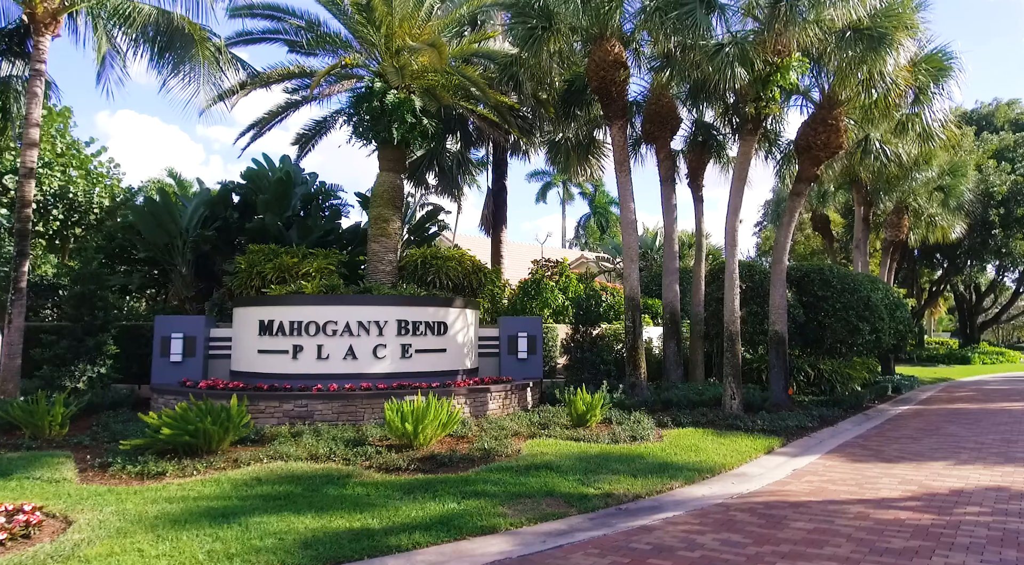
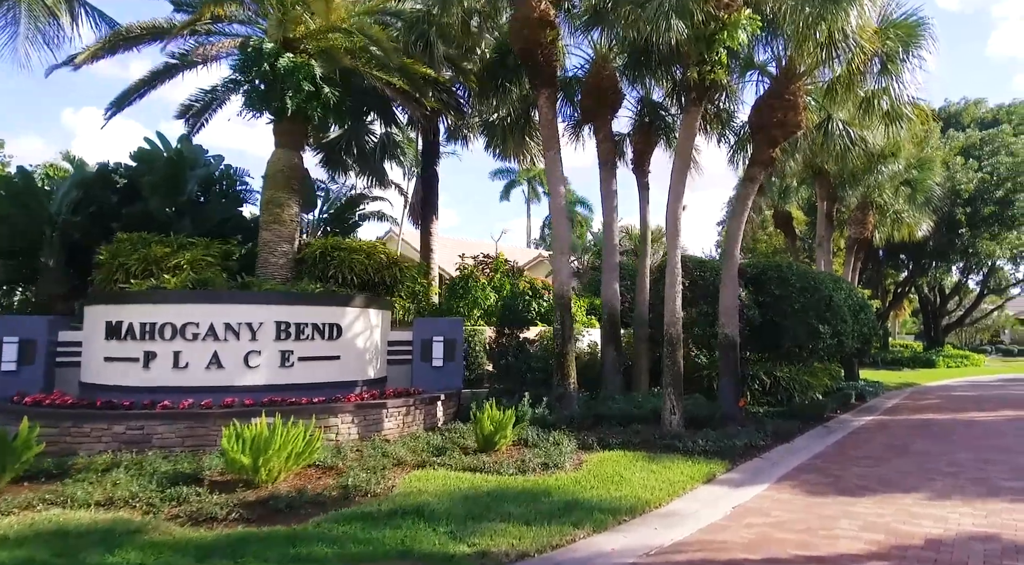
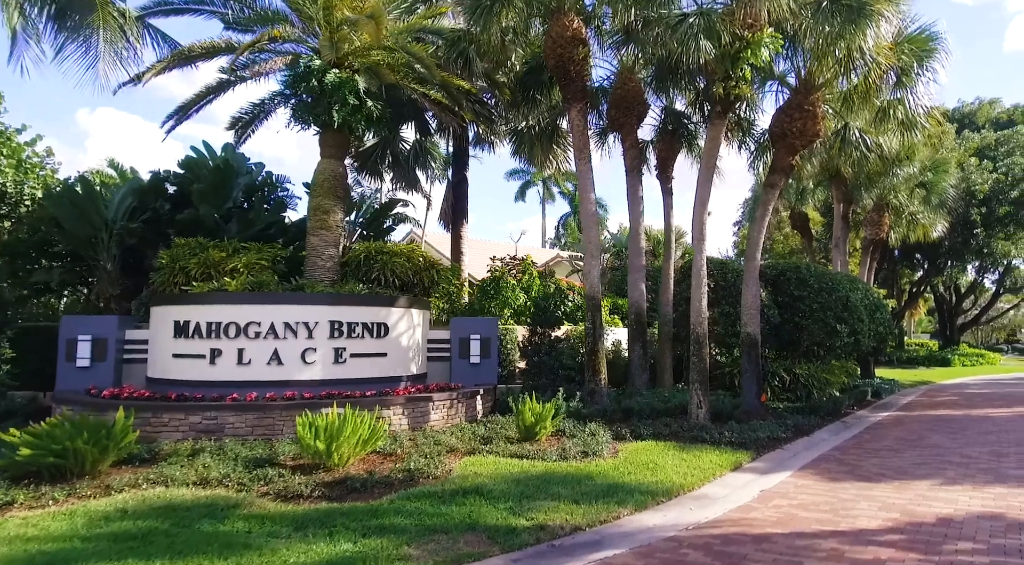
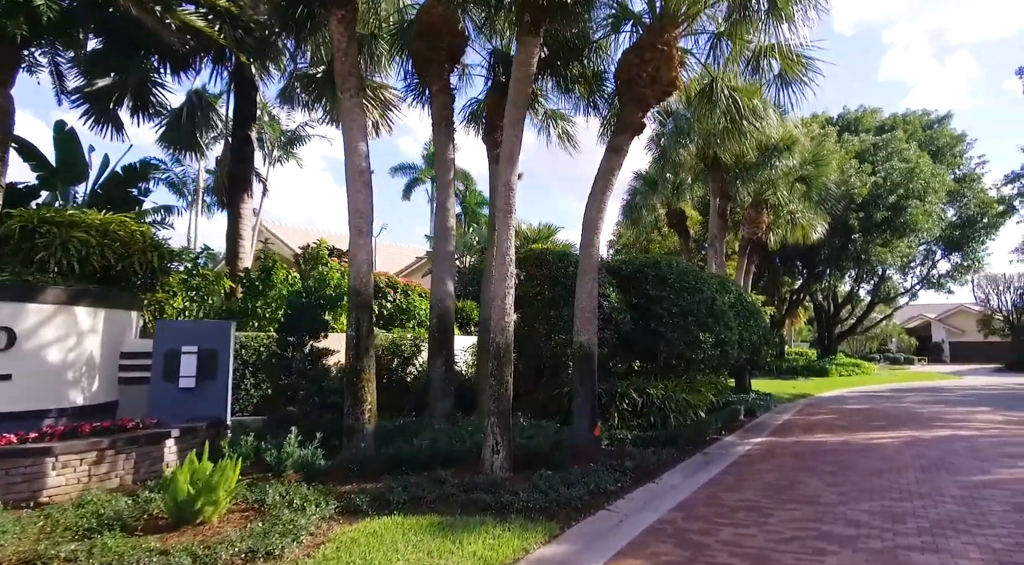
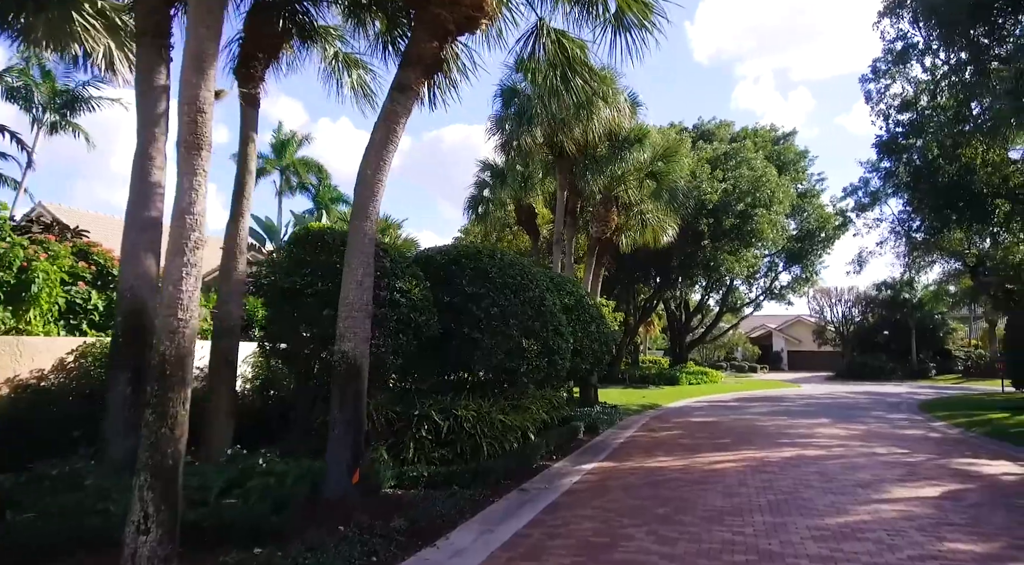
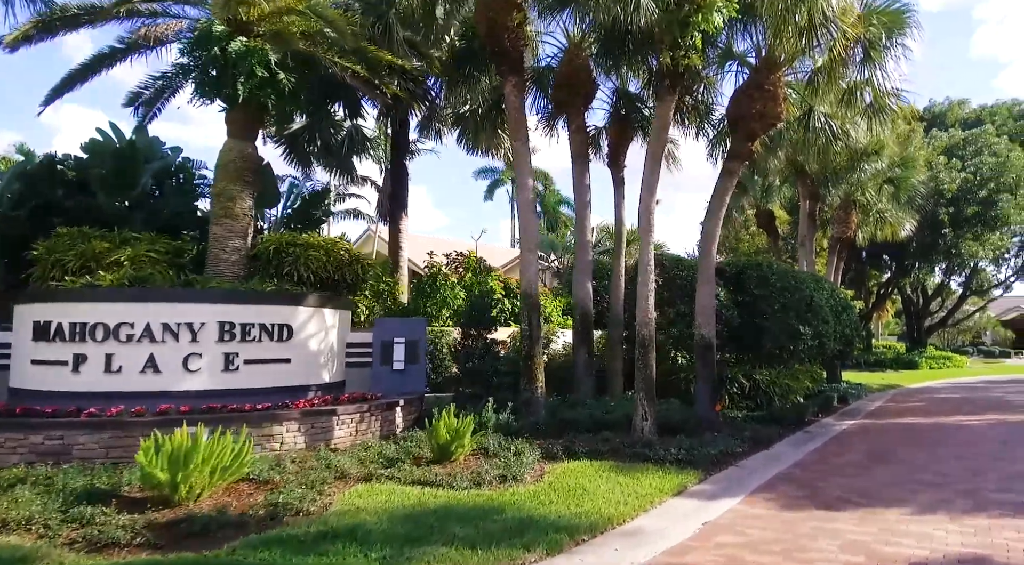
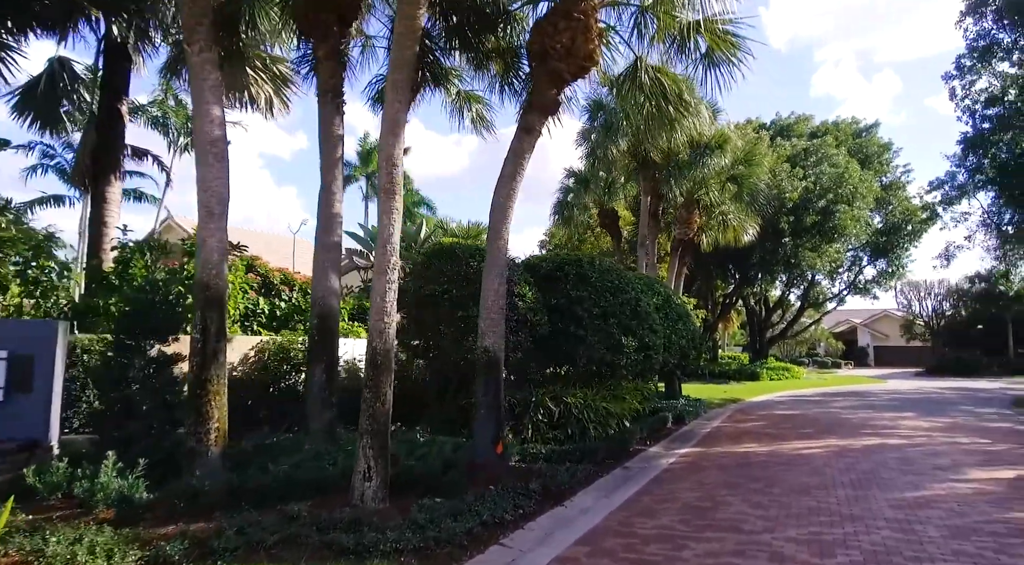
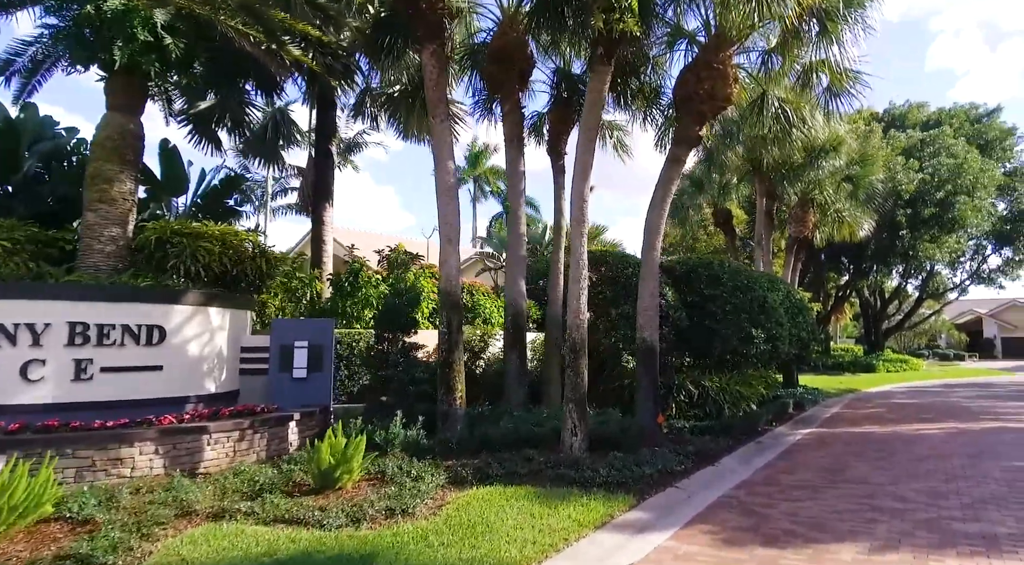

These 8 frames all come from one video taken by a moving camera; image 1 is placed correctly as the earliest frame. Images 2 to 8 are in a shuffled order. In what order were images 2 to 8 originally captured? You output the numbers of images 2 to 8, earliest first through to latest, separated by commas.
3, 2, 6, 8, 4, 7, 5
